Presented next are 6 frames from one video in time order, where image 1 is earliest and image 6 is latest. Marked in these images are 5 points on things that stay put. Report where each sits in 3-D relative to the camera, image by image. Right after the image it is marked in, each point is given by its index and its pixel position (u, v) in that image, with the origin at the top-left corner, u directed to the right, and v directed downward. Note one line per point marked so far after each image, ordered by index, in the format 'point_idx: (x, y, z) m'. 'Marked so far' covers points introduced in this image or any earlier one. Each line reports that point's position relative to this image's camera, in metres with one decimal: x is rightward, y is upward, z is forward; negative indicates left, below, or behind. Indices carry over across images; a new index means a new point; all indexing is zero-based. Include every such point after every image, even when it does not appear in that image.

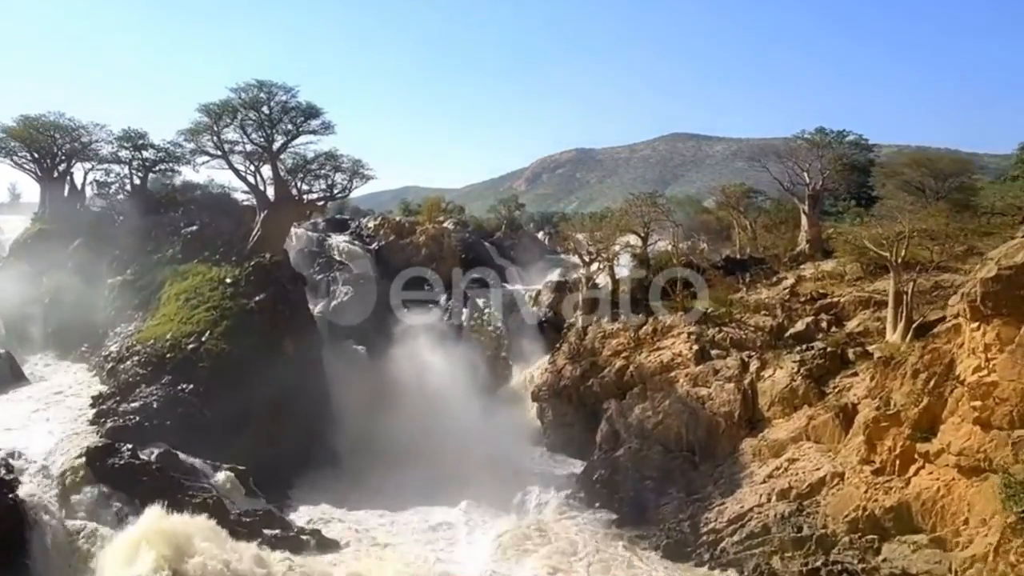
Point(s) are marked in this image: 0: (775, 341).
0: (+8.2, -1.7, +19.0) m
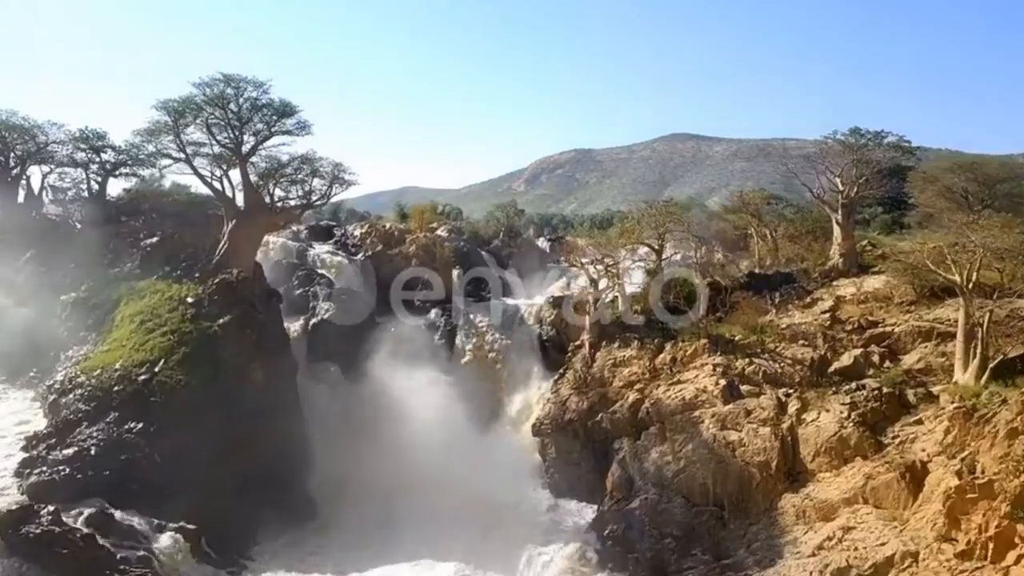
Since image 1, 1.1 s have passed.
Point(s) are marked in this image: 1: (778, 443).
0: (+8.1, -2.4, +16.2) m
1: (+6.7, -3.9, +15.4) m
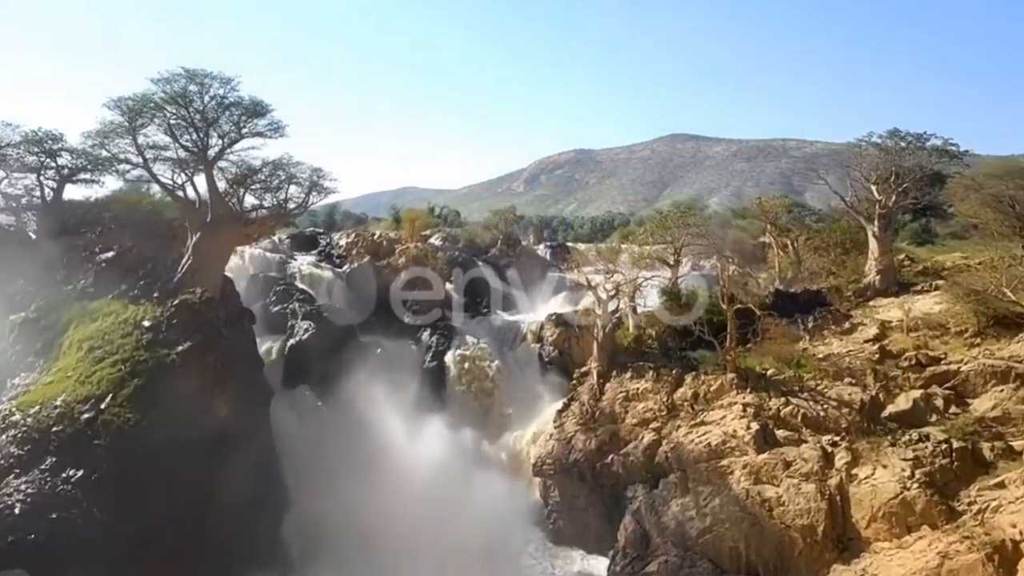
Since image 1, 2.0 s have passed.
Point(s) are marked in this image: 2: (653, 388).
0: (+8.1, -3.1, +13.8) m
1: (+6.7, -4.6, +13.0) m
2: (+4.1, -2.9, +17.6) m
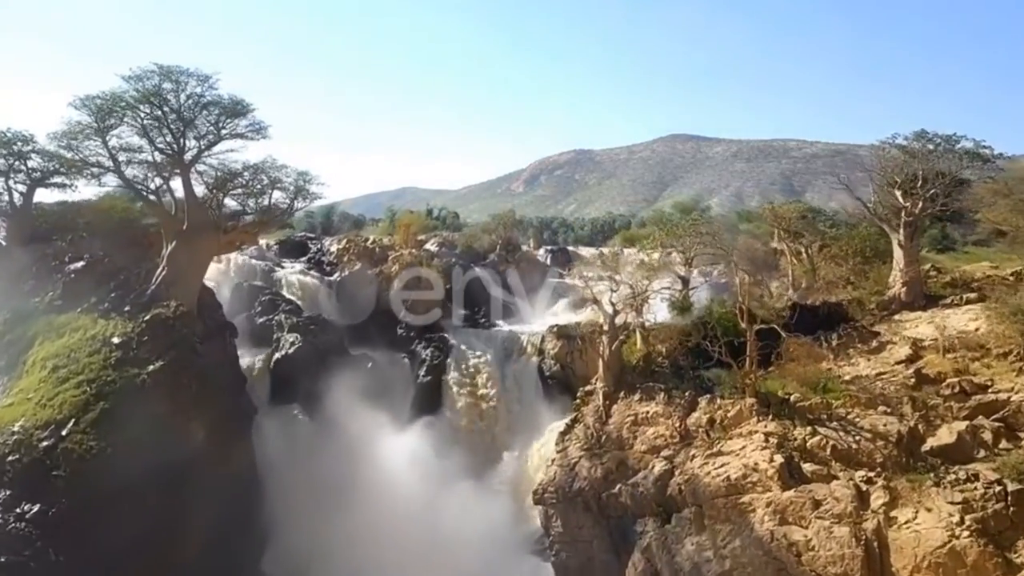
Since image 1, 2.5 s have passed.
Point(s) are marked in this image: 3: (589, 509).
0: (+8.1, -3.5, +12.4) m
1: (+6.6, -5.0, +11.6) m
2: (+4.0, -3.3, +16.2) m
3: (+2.1, -6.1, +16.7) m
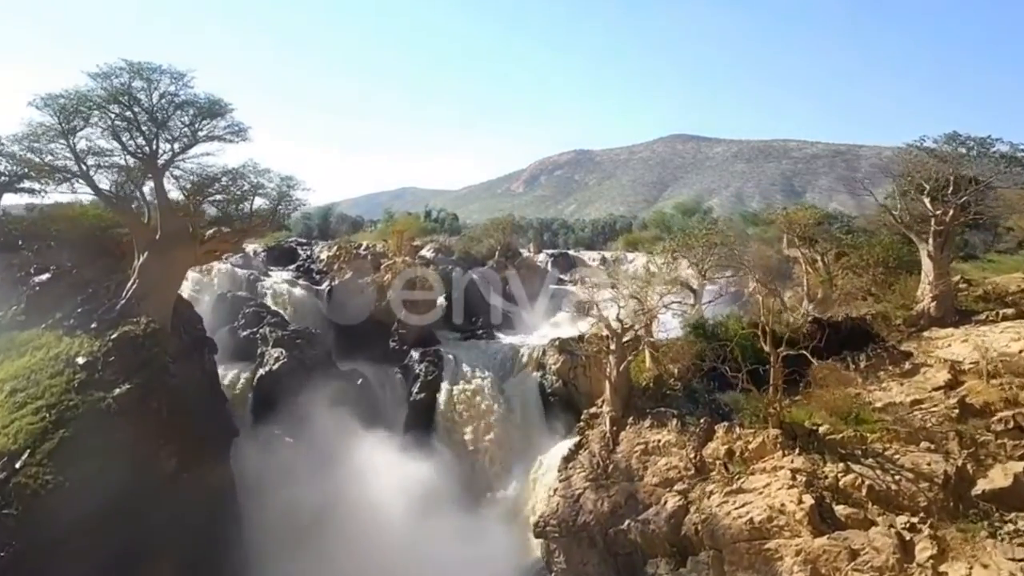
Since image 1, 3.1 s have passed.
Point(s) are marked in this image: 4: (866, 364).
0: (+8.0, -3.9, +11.0) m
1: (+6.6, -5.4, +10.2) m
2: (+4.0, -3.7, +14.8) m
3: (+2.1, -6.5, +15.3) m
4: (+8.9, -1.9, +15.3) m
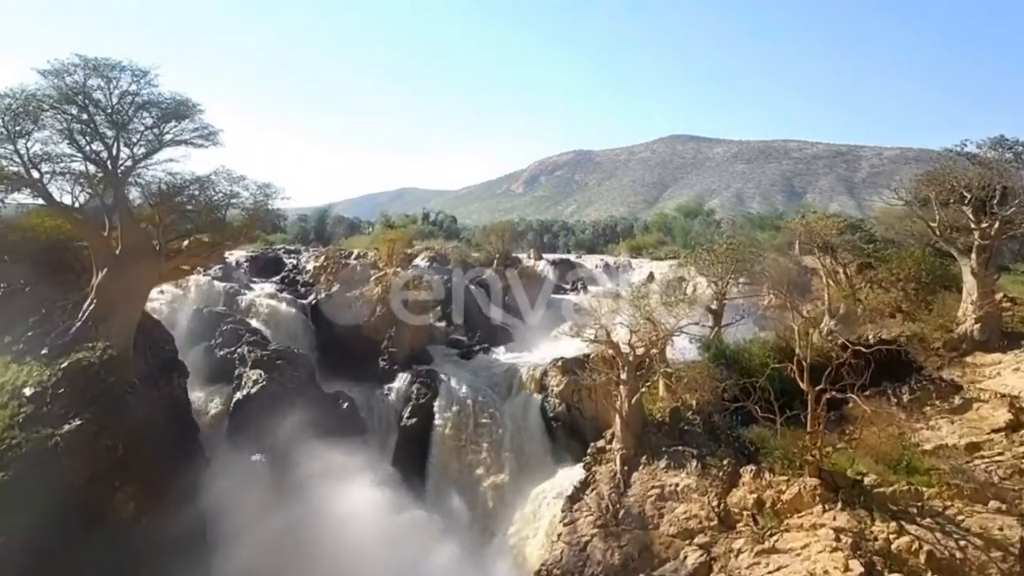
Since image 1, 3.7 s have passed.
0: (+8.0, -4.5, +9.3) m
1: (+6.6, -6.0, +8.5) m
2: (+4.0, -4.2, +13.1) m
3: (+2.0, -7.0, +13.6) m
4: (+8.9, -2.5, +13.6) m
